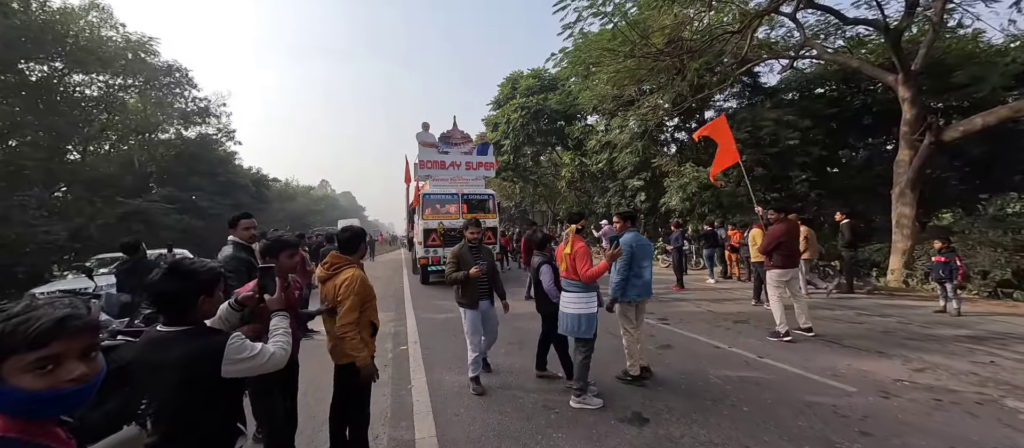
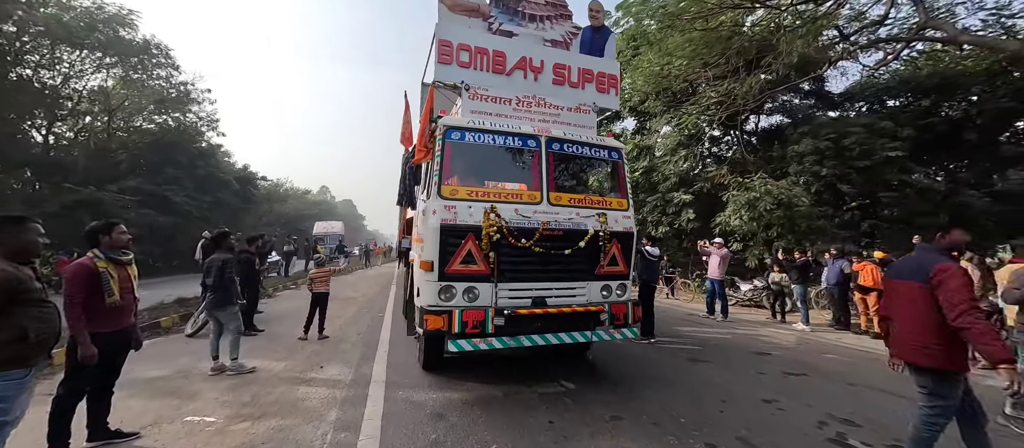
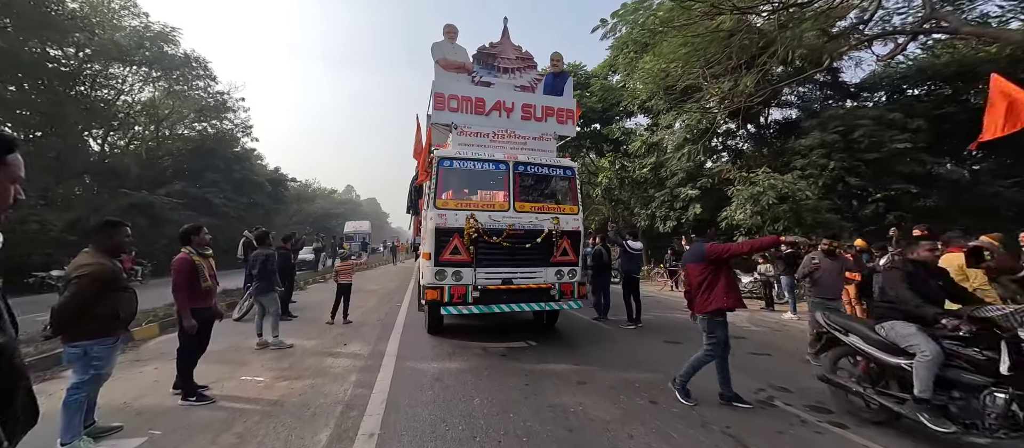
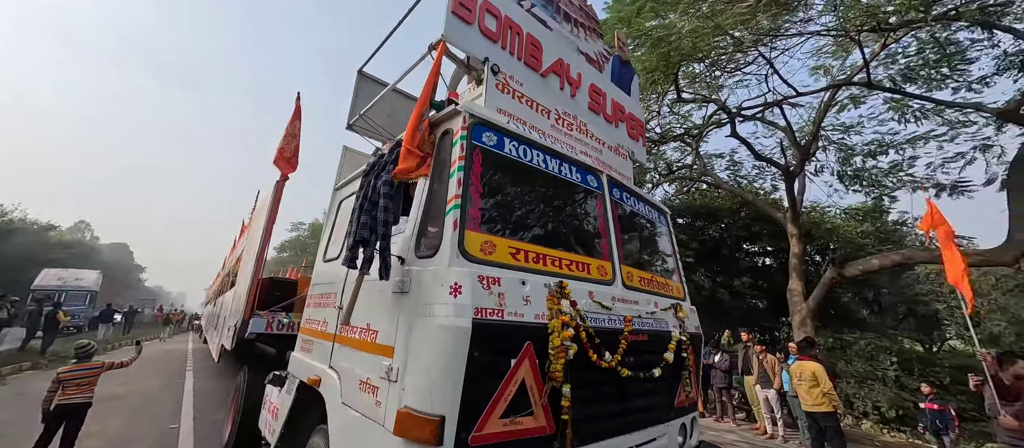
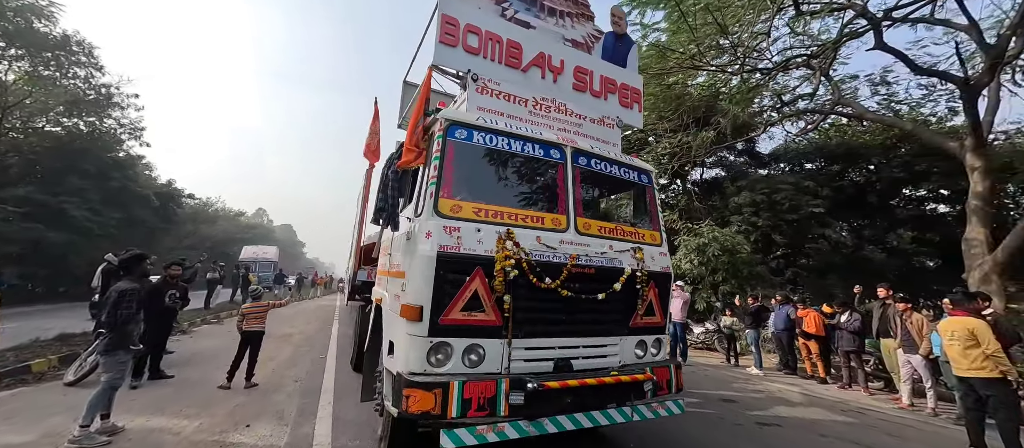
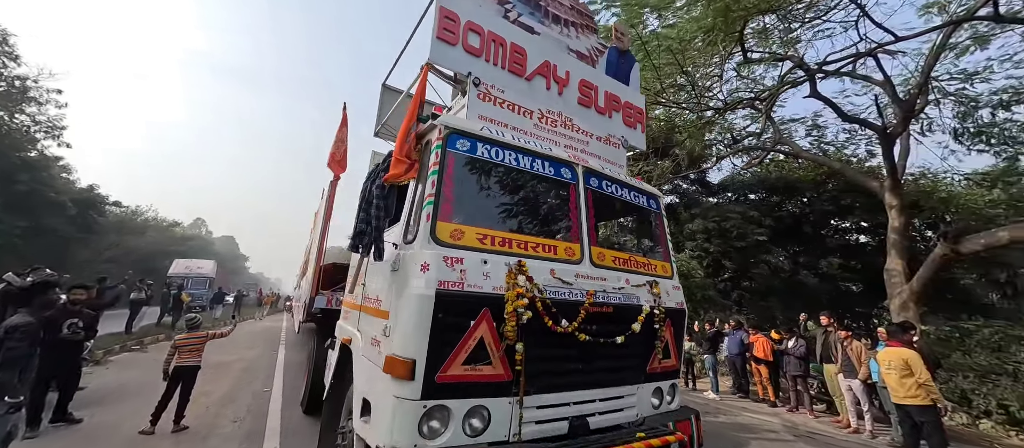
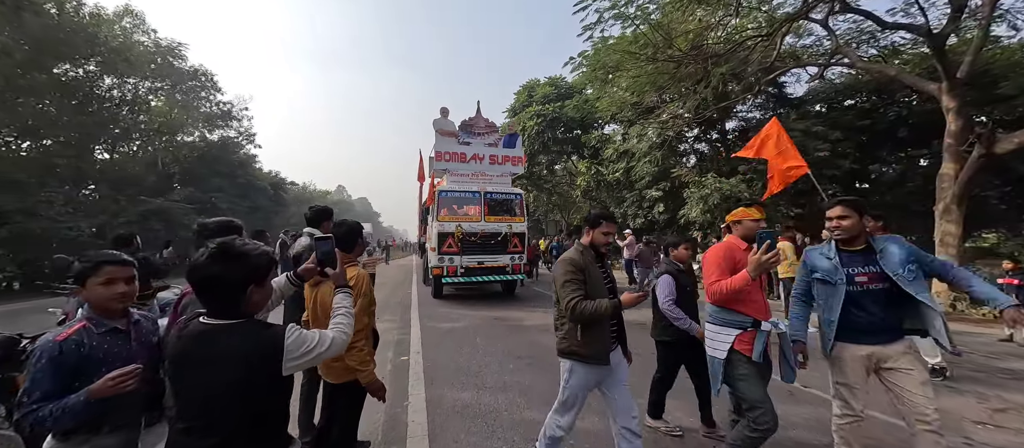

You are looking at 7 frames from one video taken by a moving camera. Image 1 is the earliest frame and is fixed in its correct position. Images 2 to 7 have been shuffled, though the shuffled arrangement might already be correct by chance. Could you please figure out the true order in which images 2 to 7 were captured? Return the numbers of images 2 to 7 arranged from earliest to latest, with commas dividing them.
7, 3, 2, 5, 6, 4
